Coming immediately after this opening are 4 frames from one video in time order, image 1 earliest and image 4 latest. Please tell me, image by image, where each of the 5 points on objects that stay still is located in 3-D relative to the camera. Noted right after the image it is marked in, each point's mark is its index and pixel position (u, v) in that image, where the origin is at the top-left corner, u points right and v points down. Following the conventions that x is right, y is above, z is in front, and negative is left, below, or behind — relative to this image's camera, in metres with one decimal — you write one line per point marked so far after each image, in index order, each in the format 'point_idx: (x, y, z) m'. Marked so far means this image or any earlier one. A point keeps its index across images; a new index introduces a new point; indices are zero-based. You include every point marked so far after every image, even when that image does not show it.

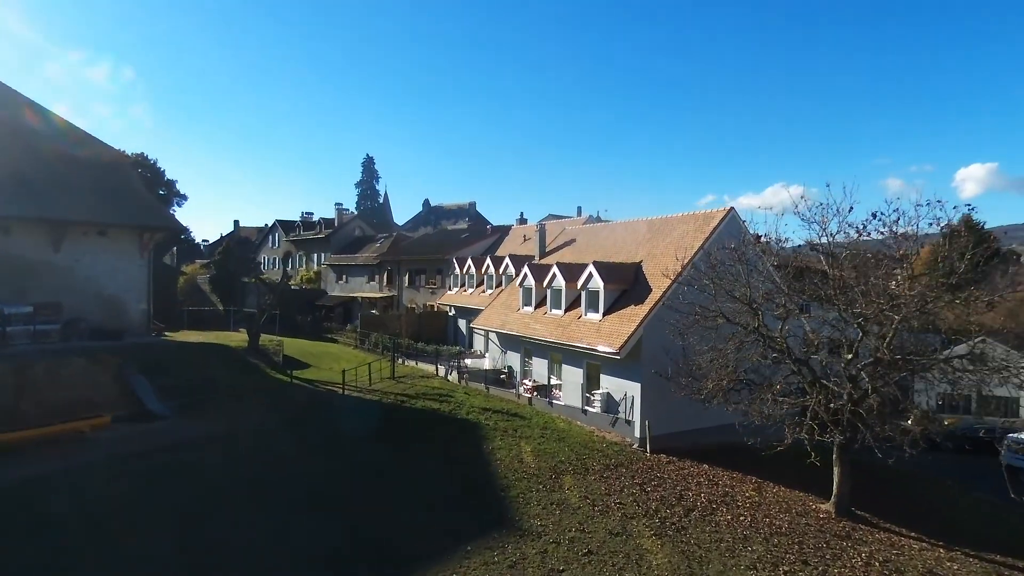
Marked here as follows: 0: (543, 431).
0: (+0.9, -4.5, +18.9) m
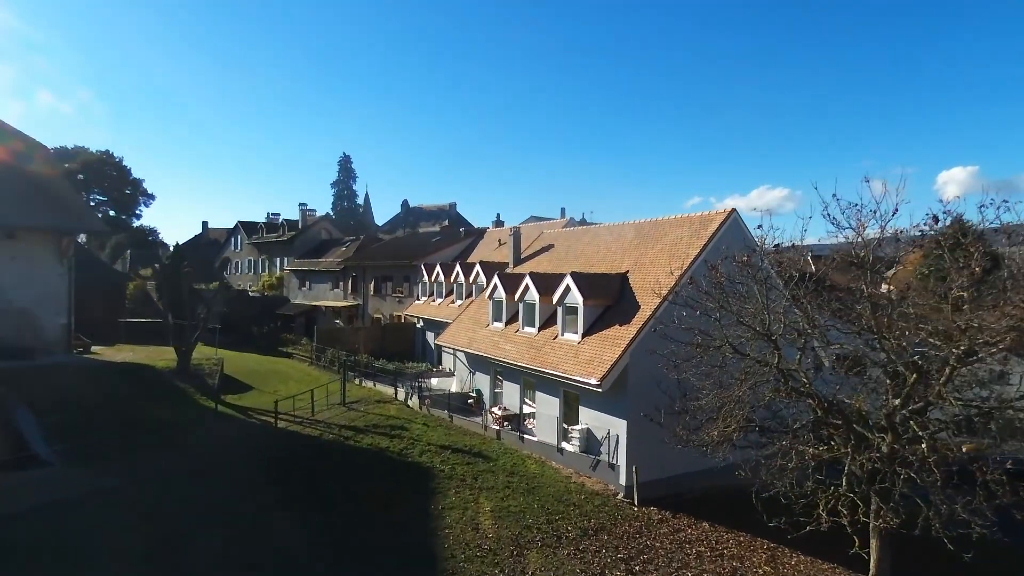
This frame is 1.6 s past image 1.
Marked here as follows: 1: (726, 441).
0: (-0.1, -5.0, +15.7) m
1: (+4.0, -2.9, +11.4) m
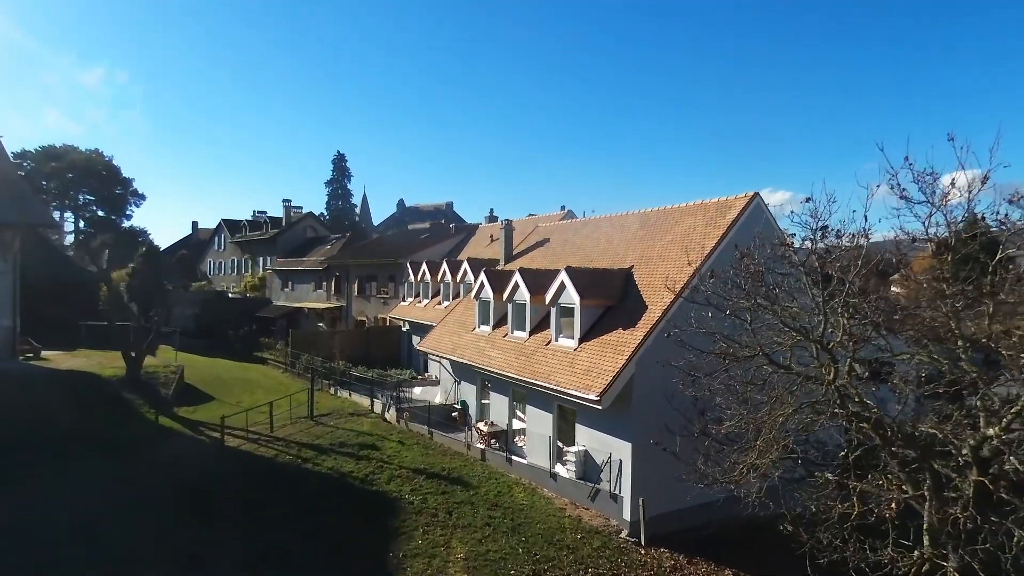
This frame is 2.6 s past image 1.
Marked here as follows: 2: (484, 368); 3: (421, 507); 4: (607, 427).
0: (-0.5, -4.9, +13.1) m
1: (+3.6, -2.8, +8.8) m
2: (-0.8, -2.3, +17.3) m
3: (-2.0, -4.8, +13.2) m
4: (+2.1, -3.1, +13.5) m
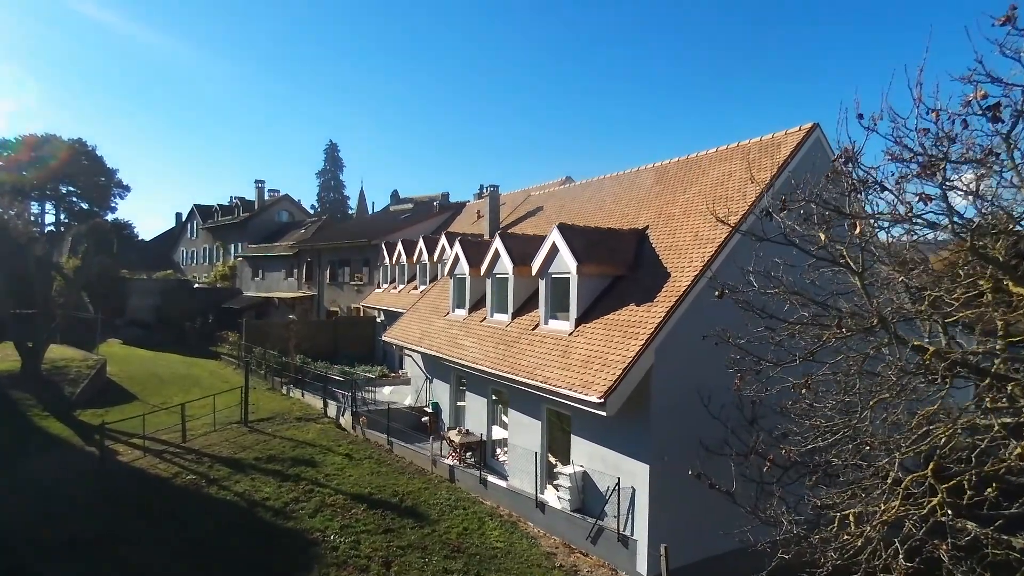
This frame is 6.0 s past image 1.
0: (-1.0, -4.2, +9.2) m
1: (+3.1, -2.1, +4.9) m
2: (-1.3, -1.6, +13.4) m
3: (-2.5, -4.1, +9.4) m
4: (+1.6, -2.4, +9.6) m
